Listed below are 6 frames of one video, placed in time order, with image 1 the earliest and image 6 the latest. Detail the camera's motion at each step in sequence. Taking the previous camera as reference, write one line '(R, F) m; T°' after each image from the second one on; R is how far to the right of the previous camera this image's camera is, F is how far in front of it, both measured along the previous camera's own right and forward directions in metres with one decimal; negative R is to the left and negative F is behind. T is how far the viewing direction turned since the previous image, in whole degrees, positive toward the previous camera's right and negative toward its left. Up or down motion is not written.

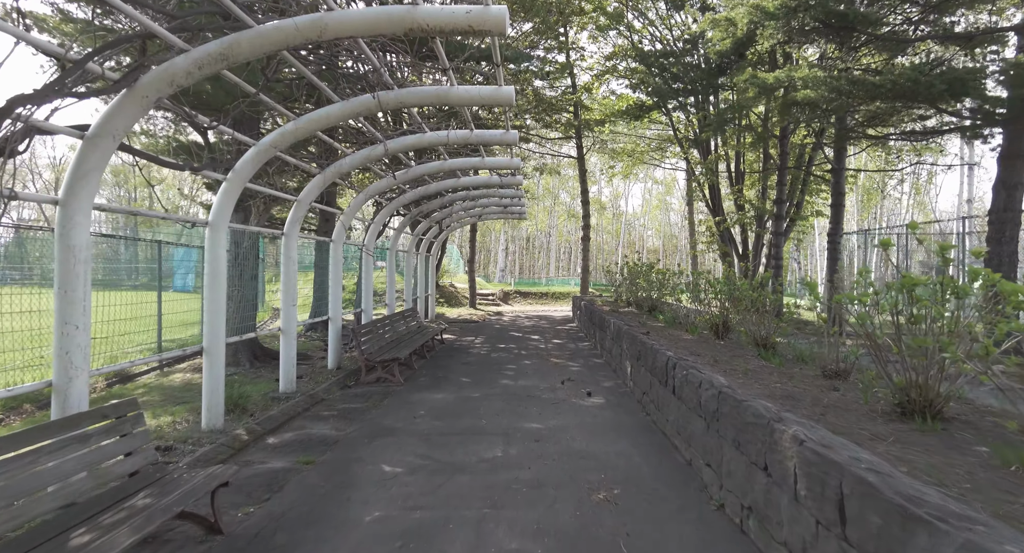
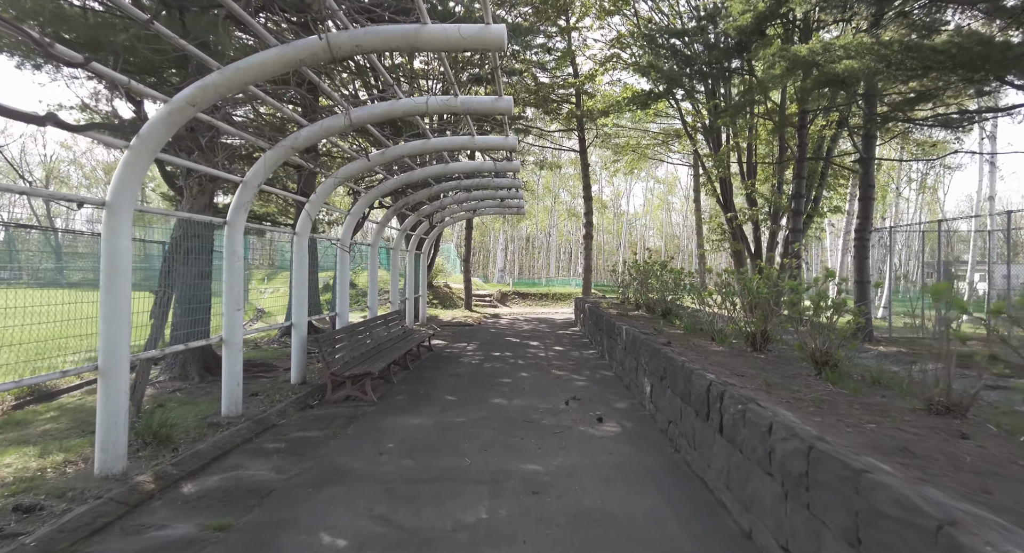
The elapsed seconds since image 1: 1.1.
(+0.1, +1.0) m; 0°
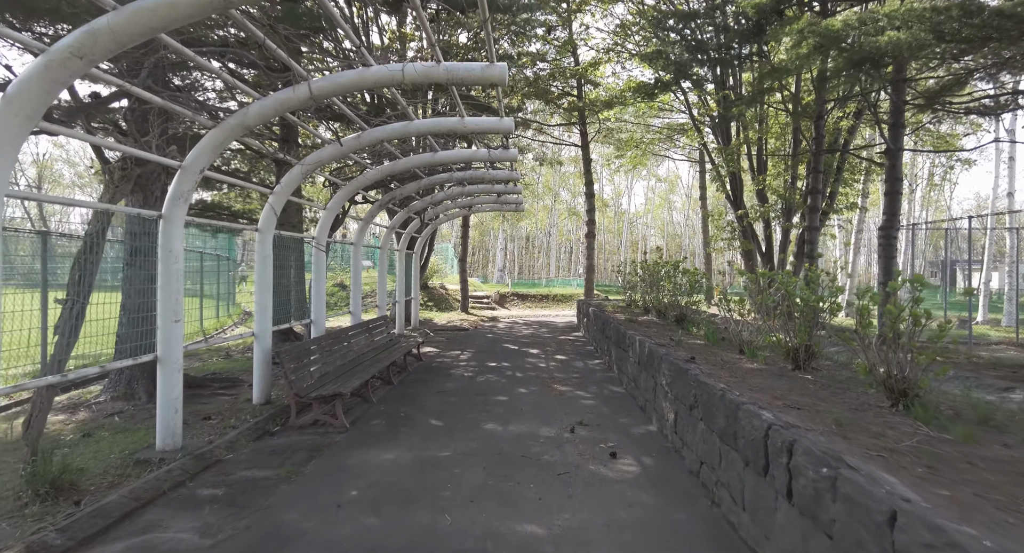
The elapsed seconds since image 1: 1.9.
(0.0, +0.8) m; 0°
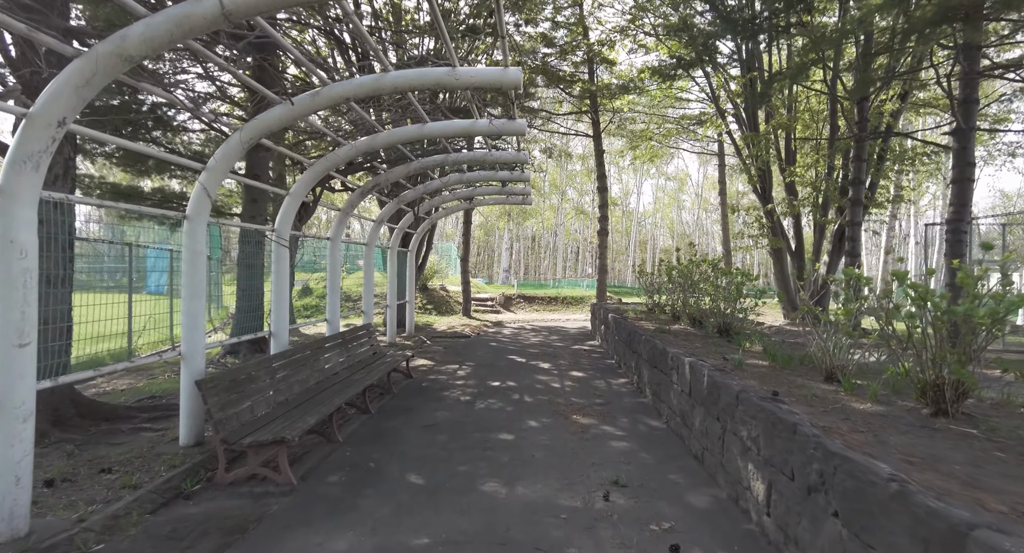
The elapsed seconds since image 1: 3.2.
(0.0, +1.3) m; -1°
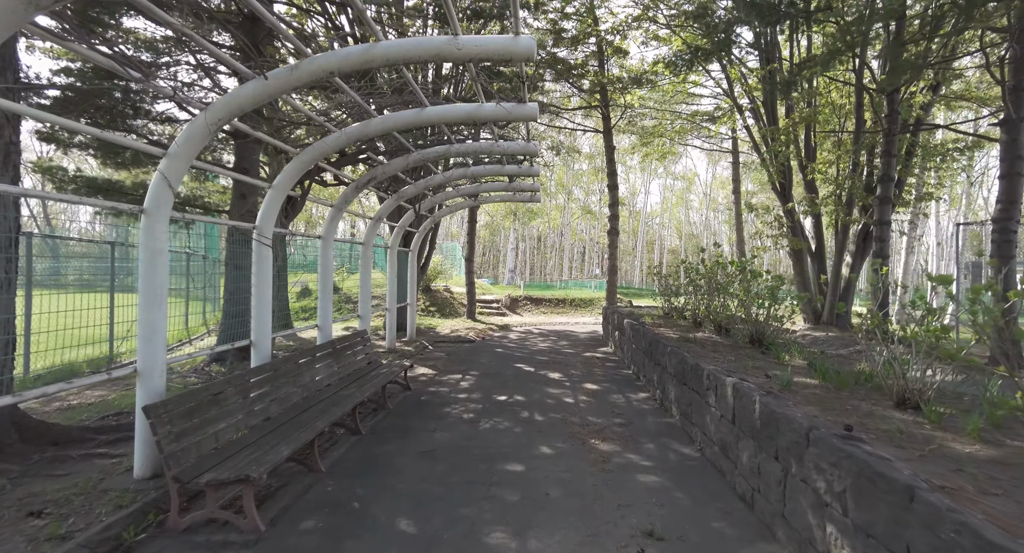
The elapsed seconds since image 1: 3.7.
(0.0, +0.6) m; -1°
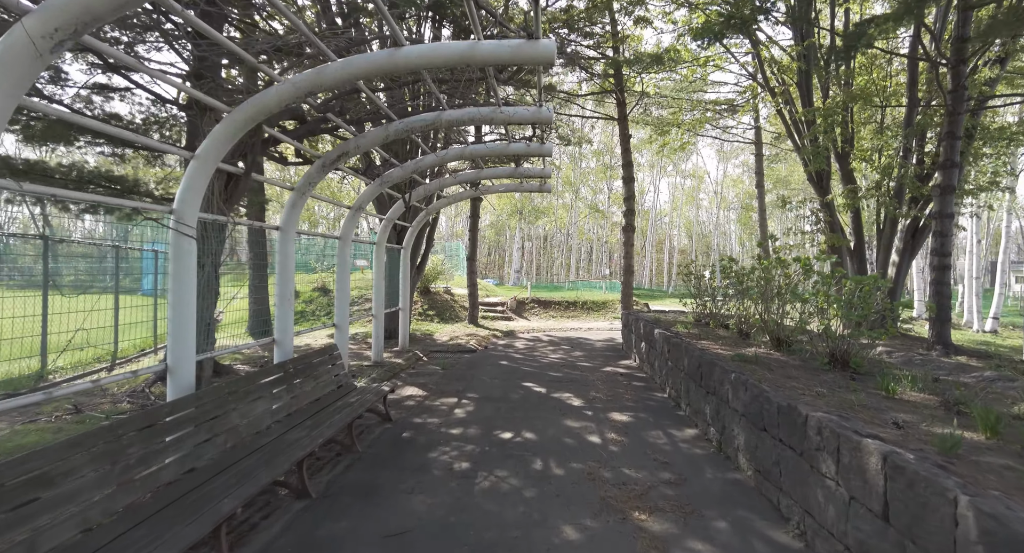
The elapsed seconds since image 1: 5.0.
(0.0, +1.3) m; -1°
